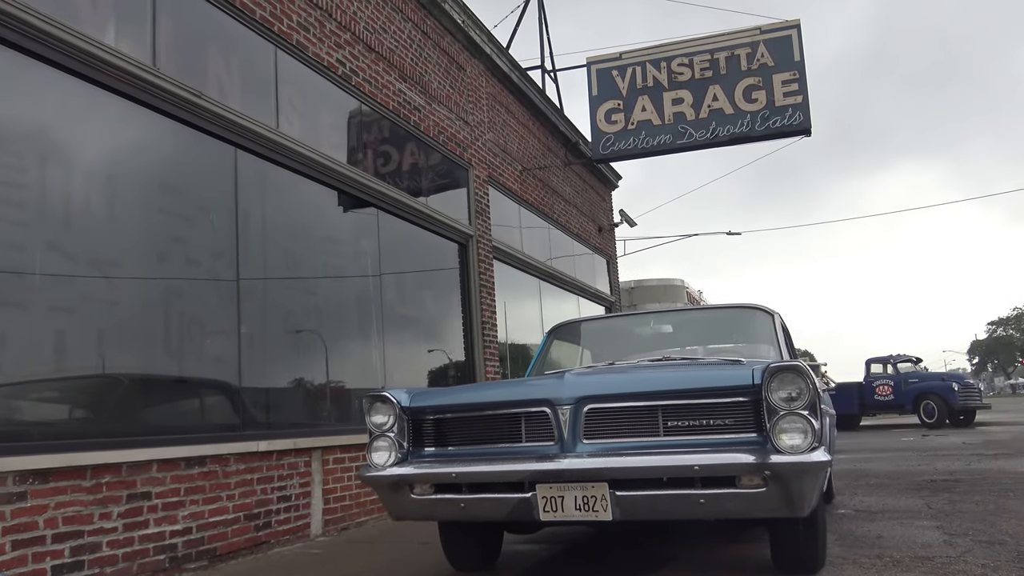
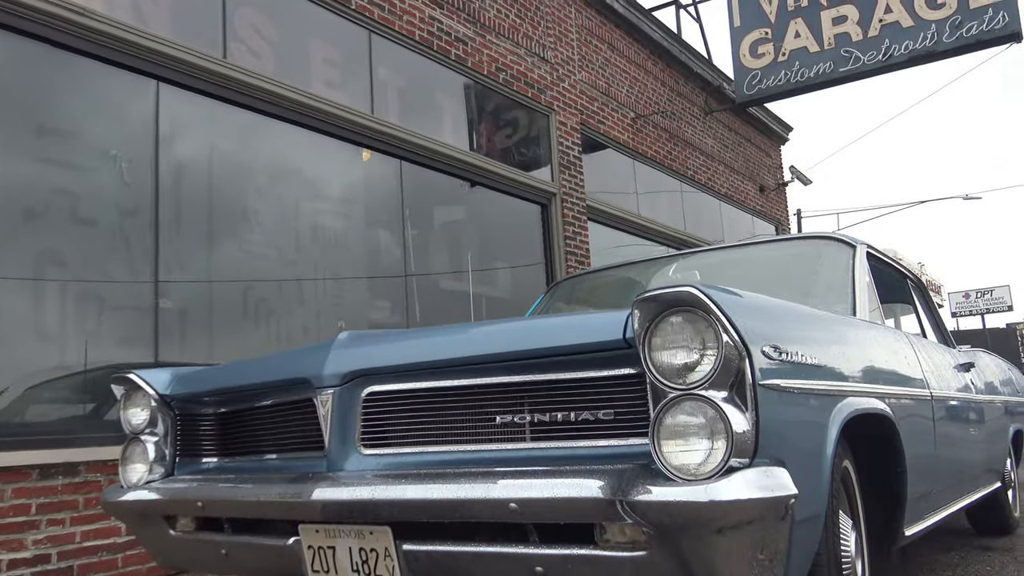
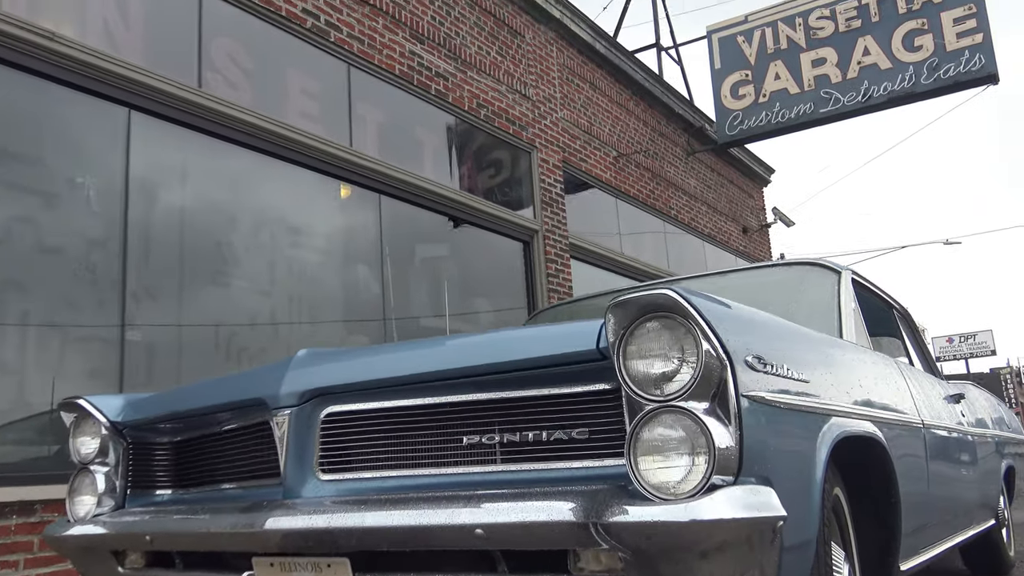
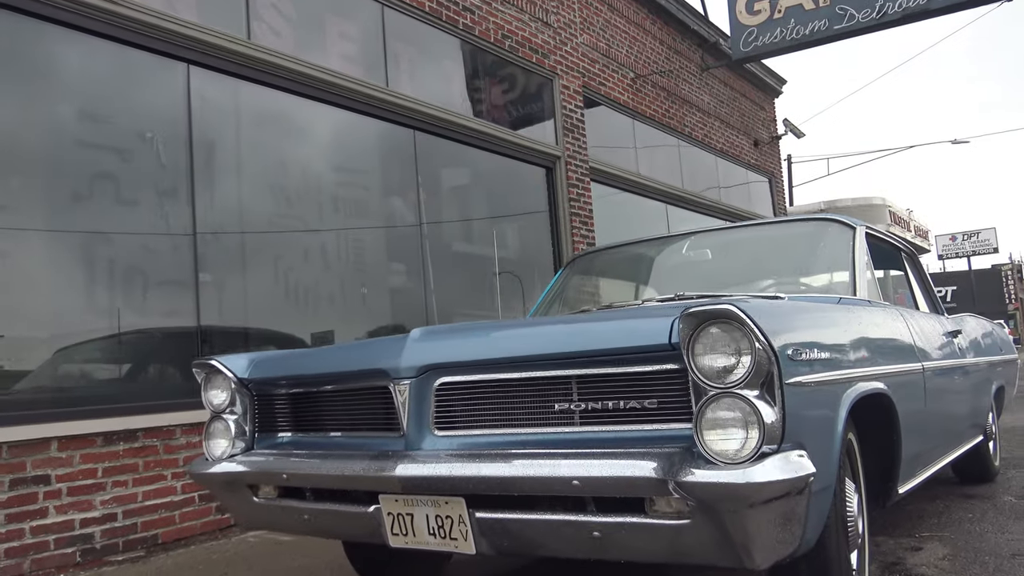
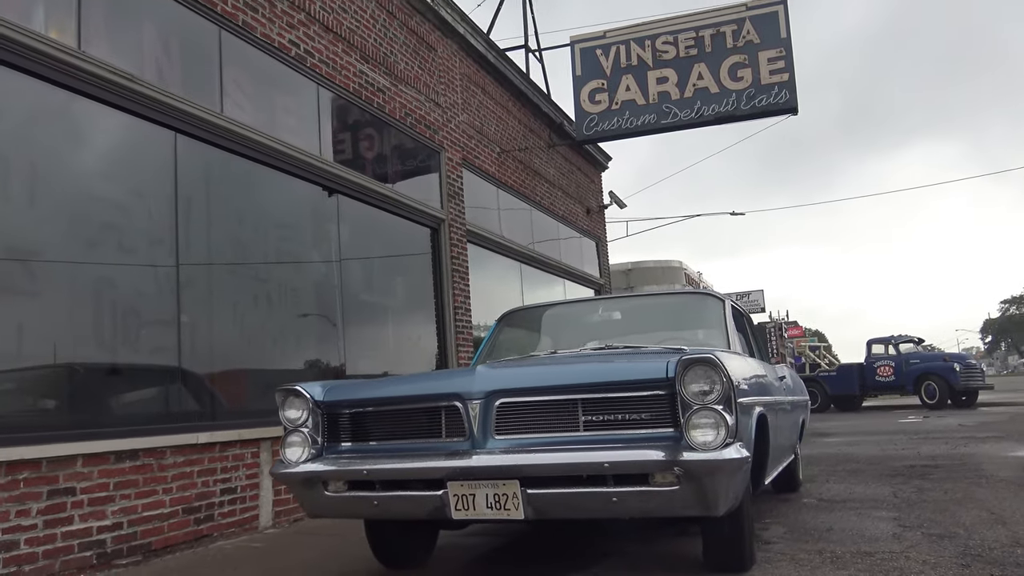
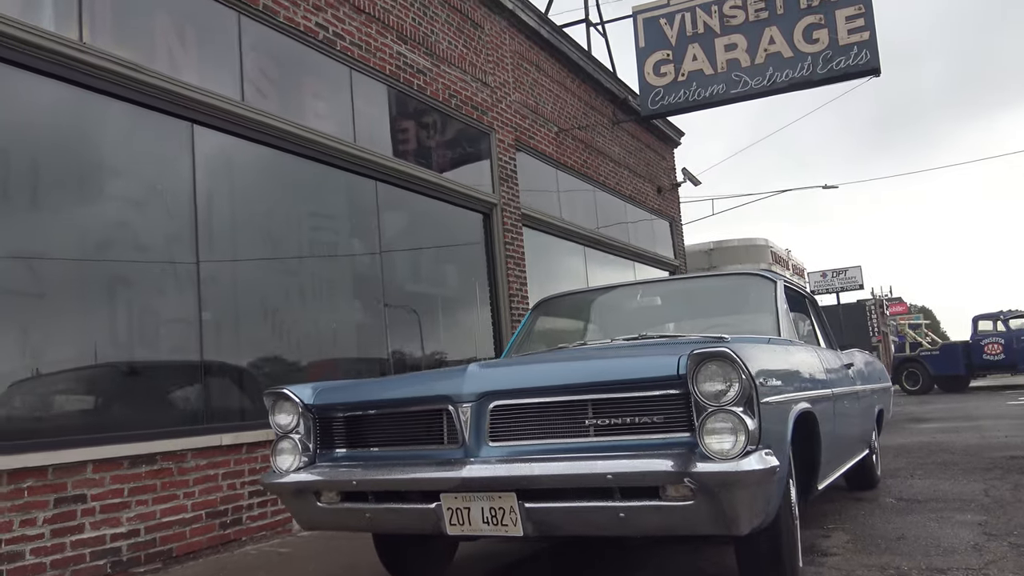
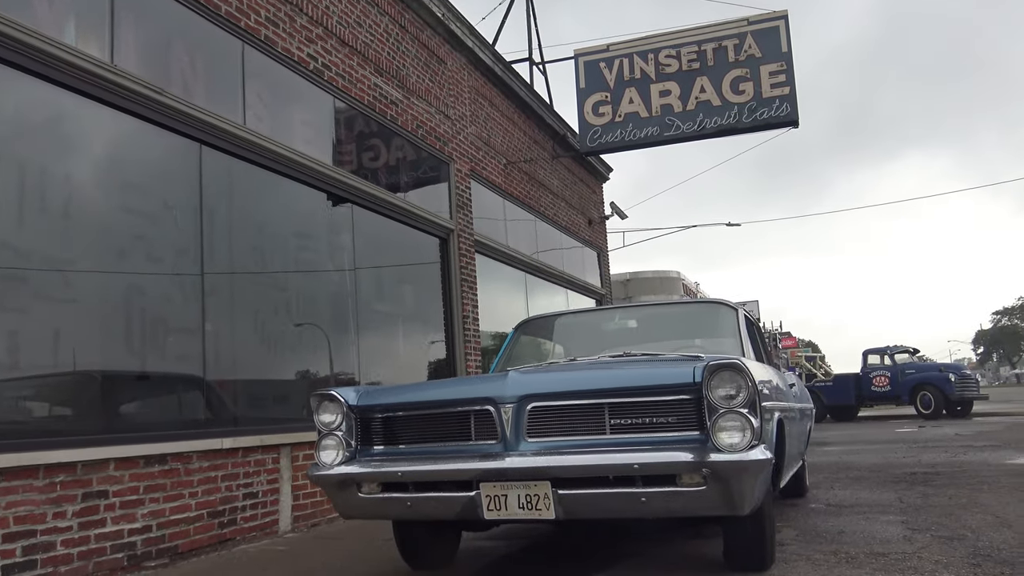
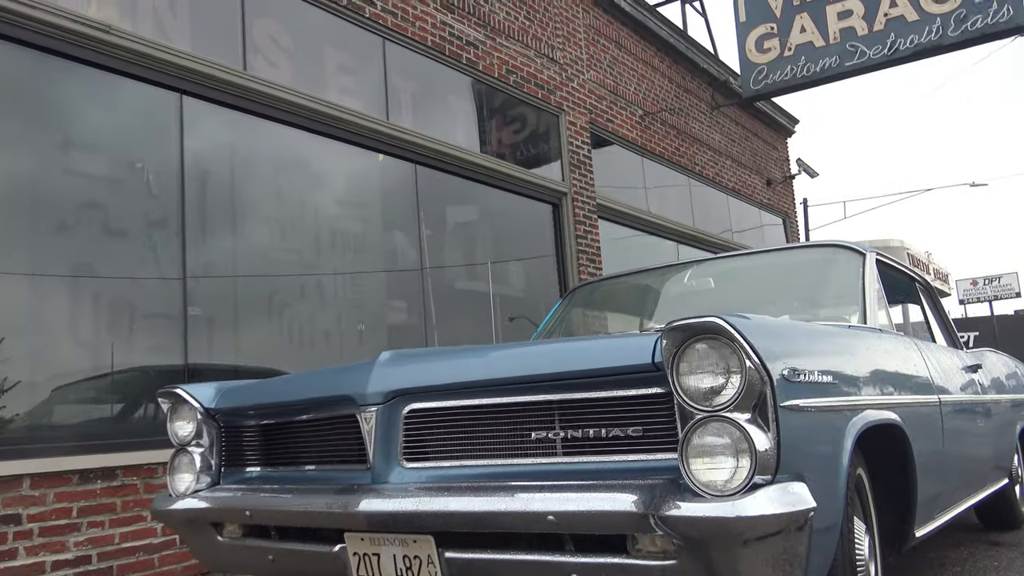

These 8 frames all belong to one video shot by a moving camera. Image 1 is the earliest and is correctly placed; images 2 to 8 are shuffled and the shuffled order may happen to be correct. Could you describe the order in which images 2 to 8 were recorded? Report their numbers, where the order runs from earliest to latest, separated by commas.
7, 5, 6, 4, 8, 2, 3
